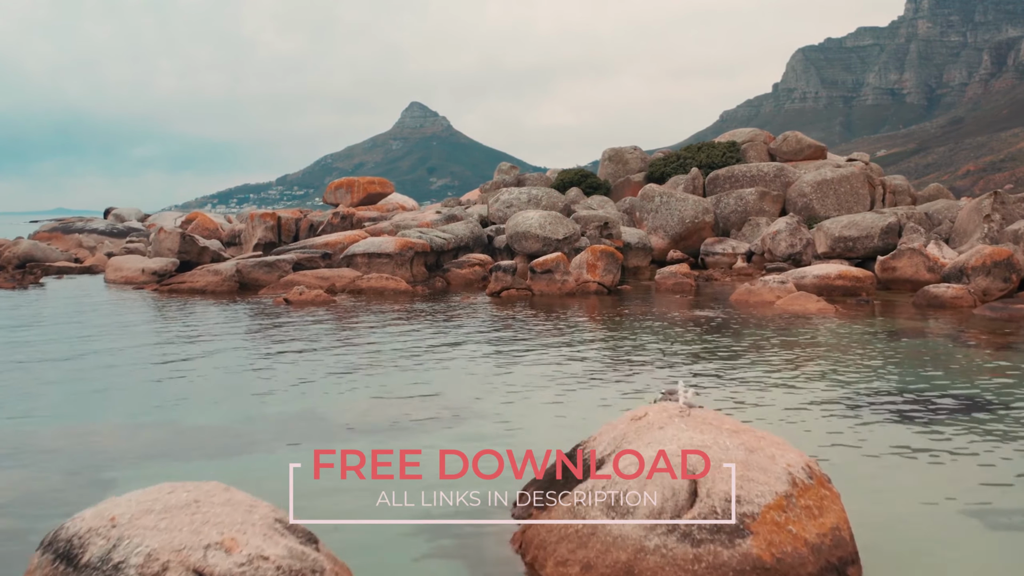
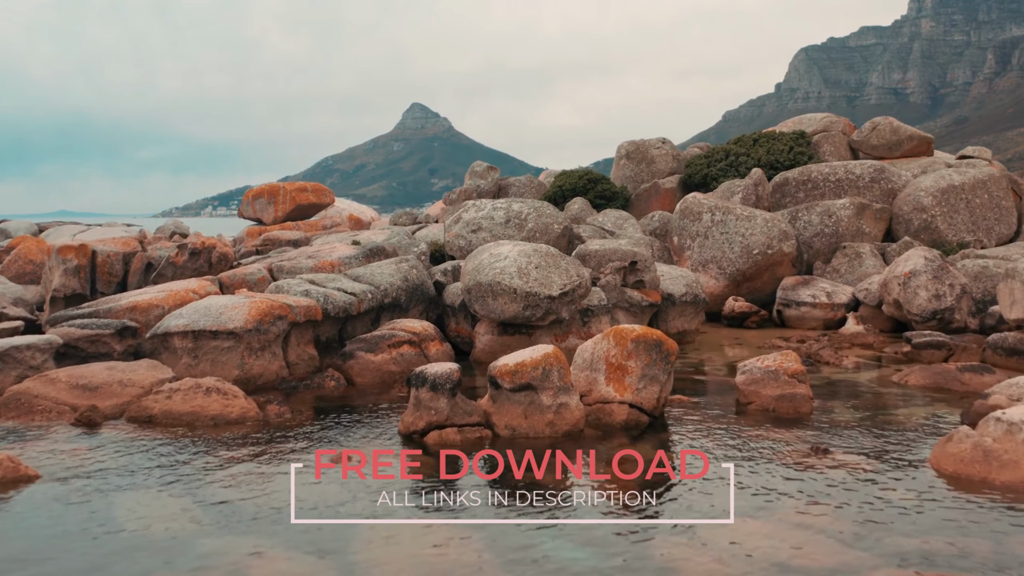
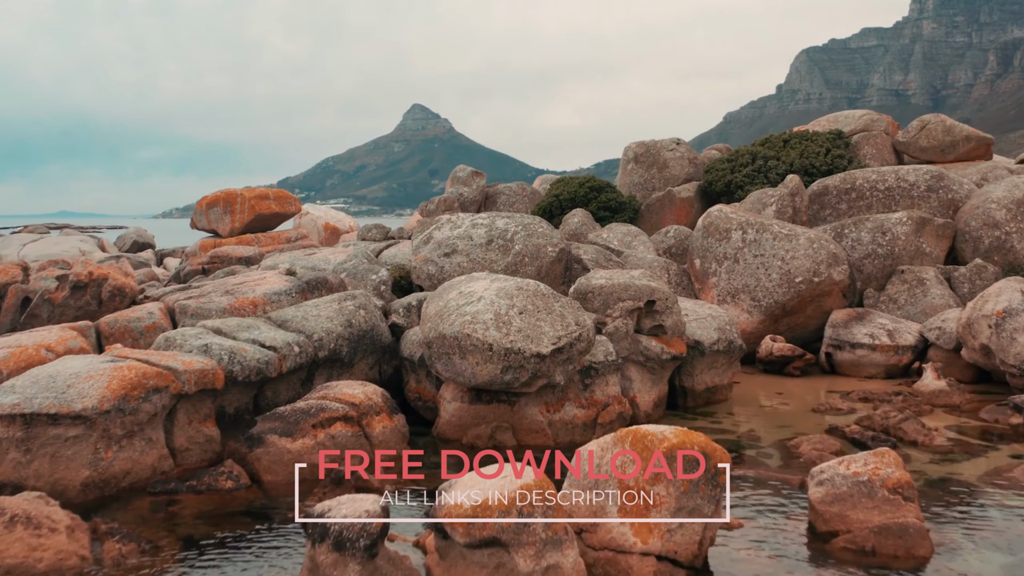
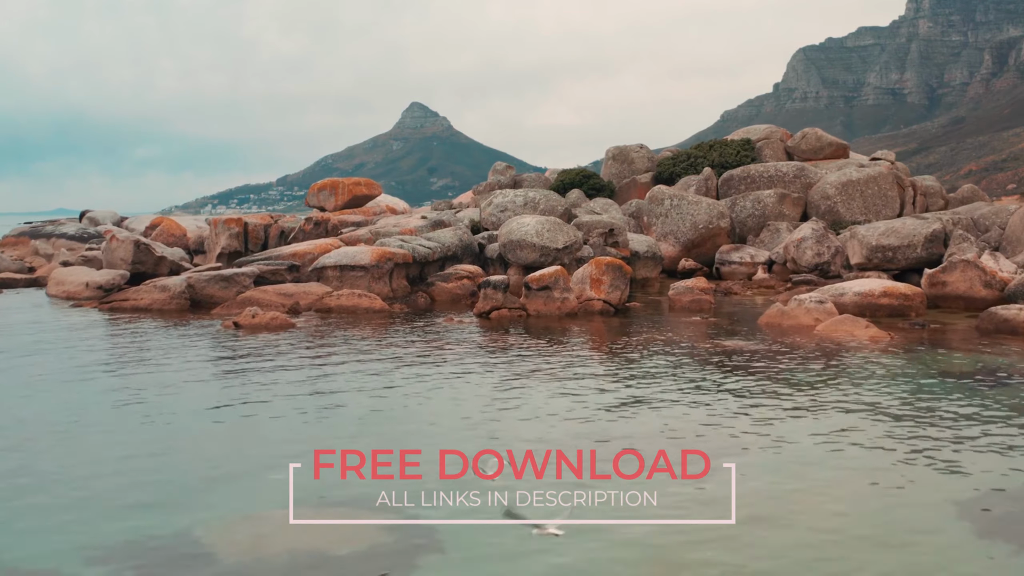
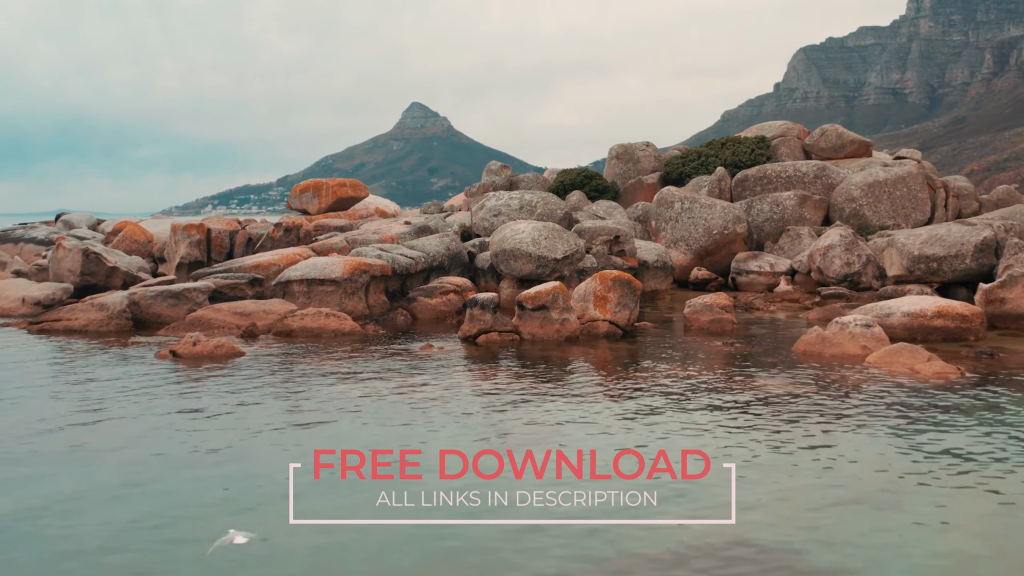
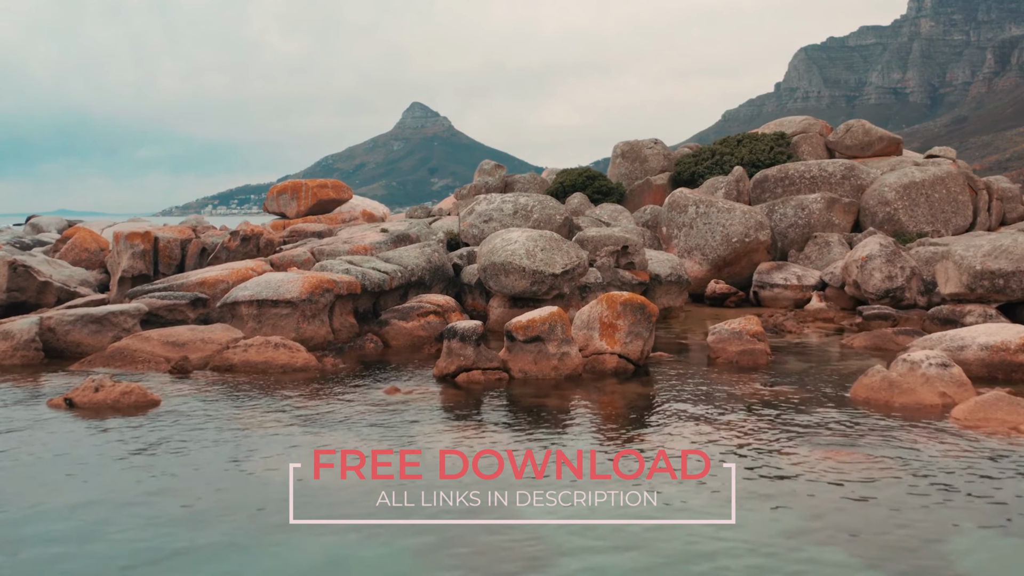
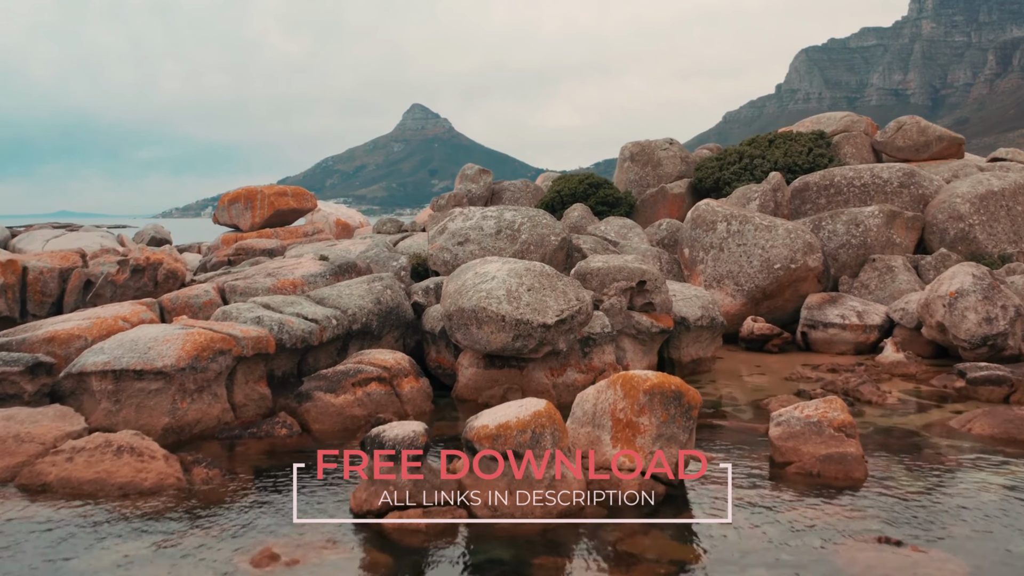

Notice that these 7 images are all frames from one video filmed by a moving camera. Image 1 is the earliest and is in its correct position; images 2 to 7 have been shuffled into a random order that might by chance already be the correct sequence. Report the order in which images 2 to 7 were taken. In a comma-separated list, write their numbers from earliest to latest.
4, 5, 6, 2, 7, 3
